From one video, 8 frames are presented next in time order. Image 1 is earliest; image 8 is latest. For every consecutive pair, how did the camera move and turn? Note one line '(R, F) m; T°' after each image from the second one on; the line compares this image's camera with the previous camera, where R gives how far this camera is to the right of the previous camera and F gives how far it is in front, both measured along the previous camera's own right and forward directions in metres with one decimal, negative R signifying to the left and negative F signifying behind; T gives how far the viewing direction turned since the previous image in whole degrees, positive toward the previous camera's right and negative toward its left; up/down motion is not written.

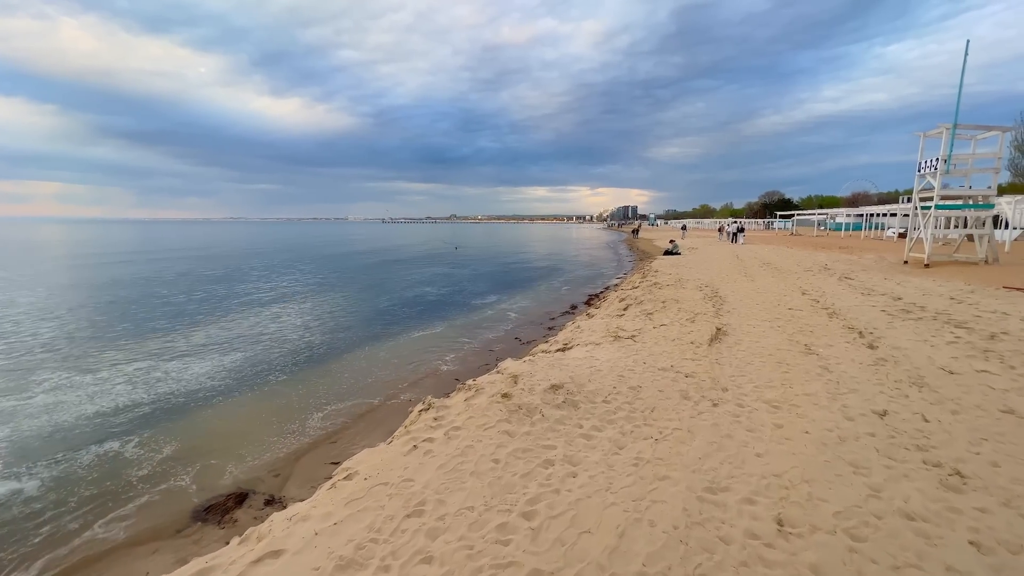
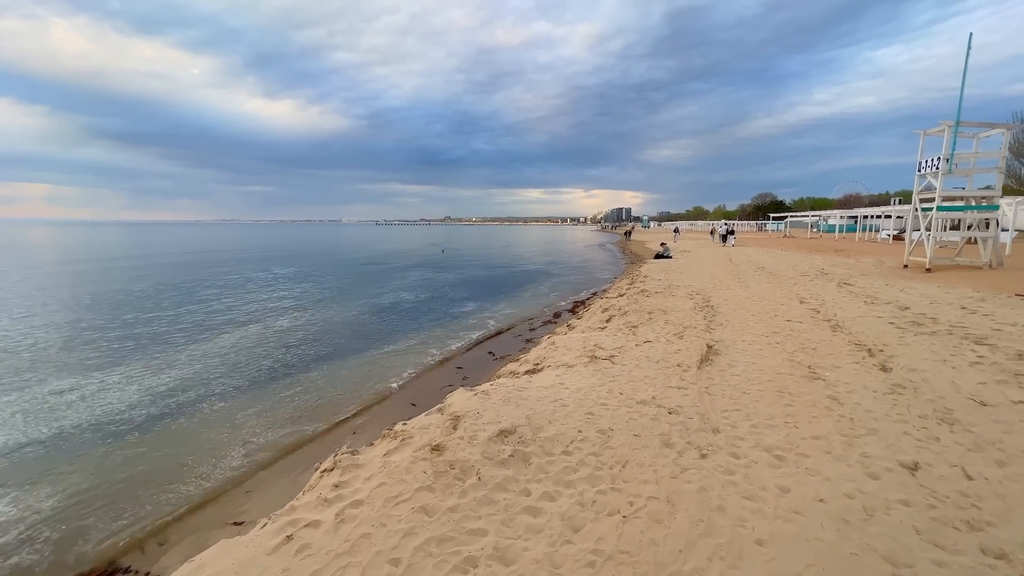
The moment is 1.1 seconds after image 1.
(+0.7, +1.3) m; +1°
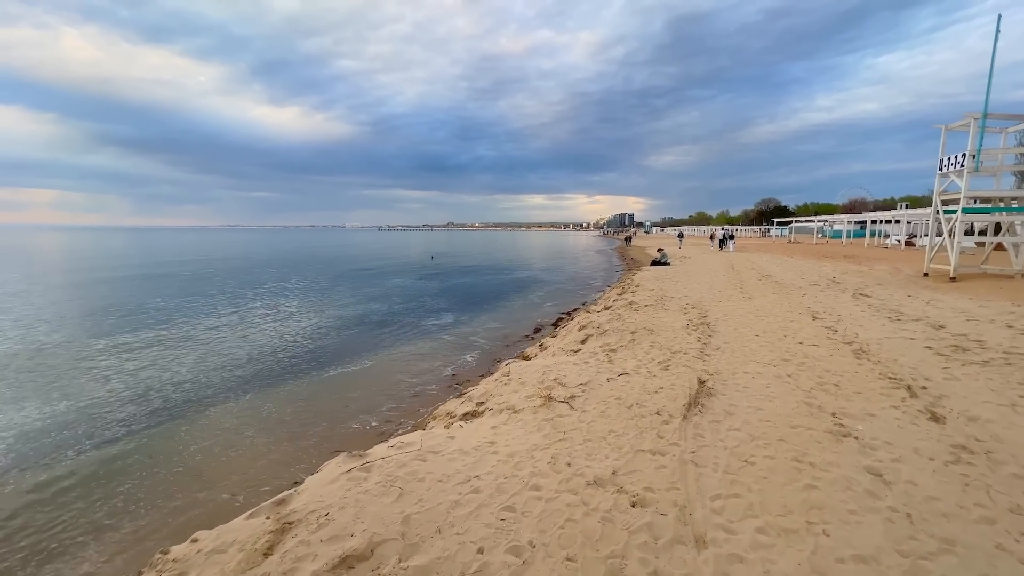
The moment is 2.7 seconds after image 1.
(+1.1, +1.9) m; 0°
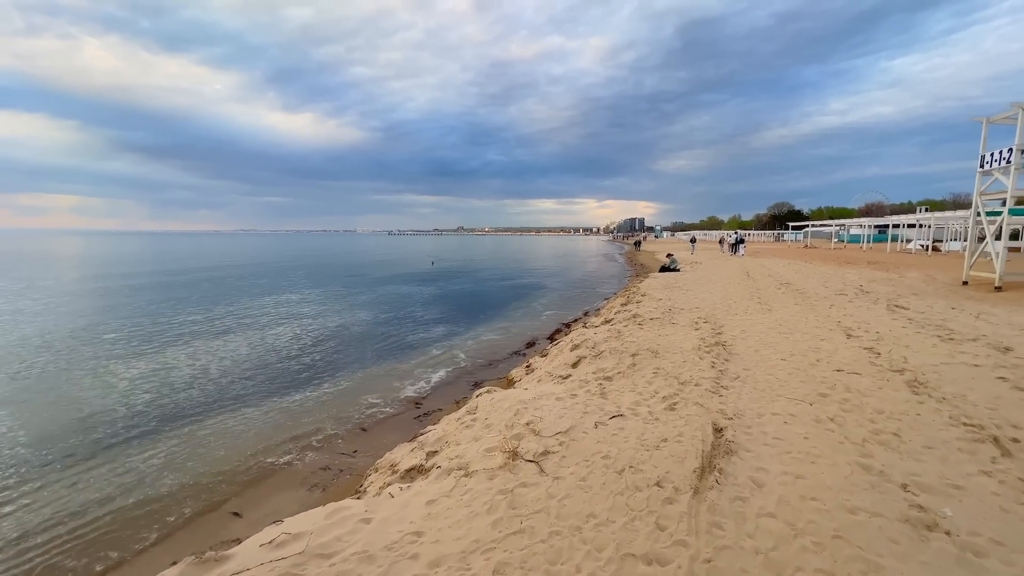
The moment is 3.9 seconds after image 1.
(+0.6, +1.5) m; -1°
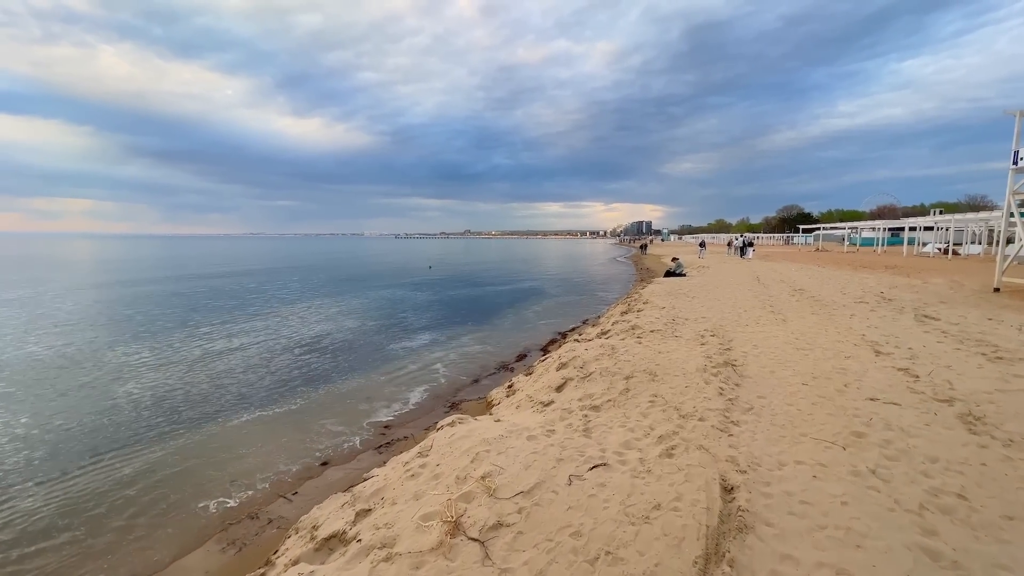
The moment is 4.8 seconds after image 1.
(+0.6, +1.2) m; -1°
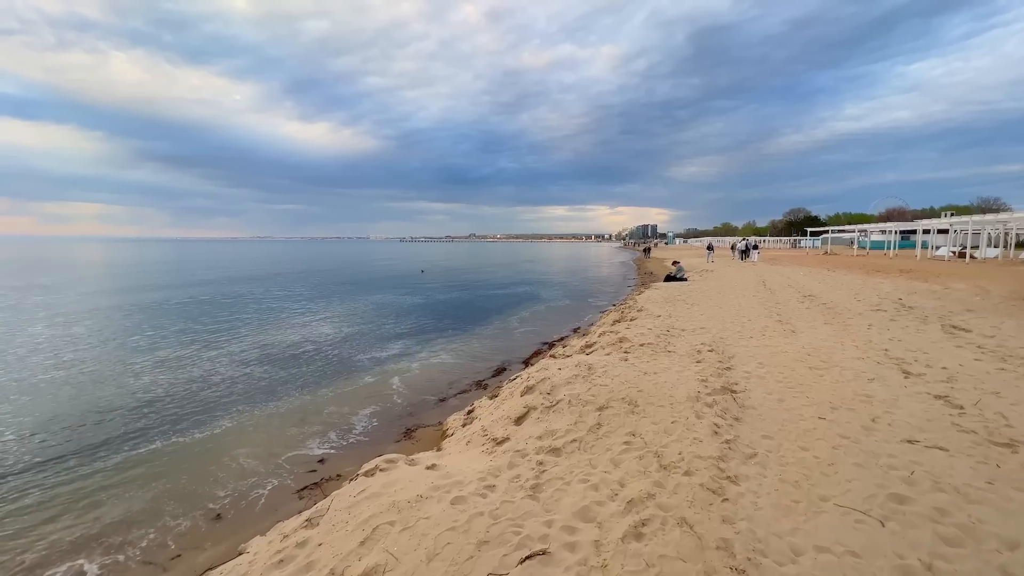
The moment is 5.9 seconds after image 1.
(+0.8, +1.3) m; -1°
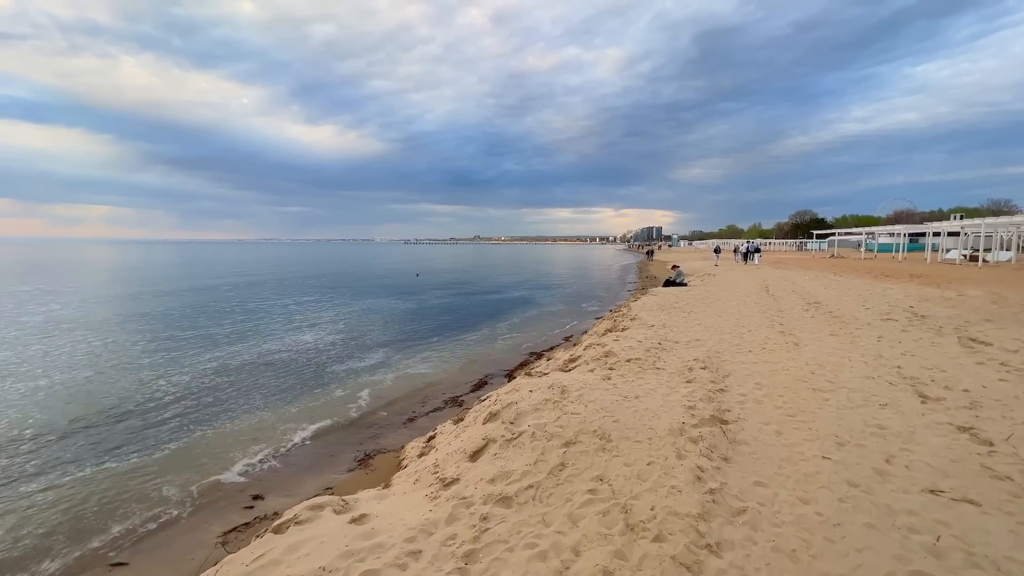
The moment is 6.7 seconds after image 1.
(+0.6, +0.8) m; -1°
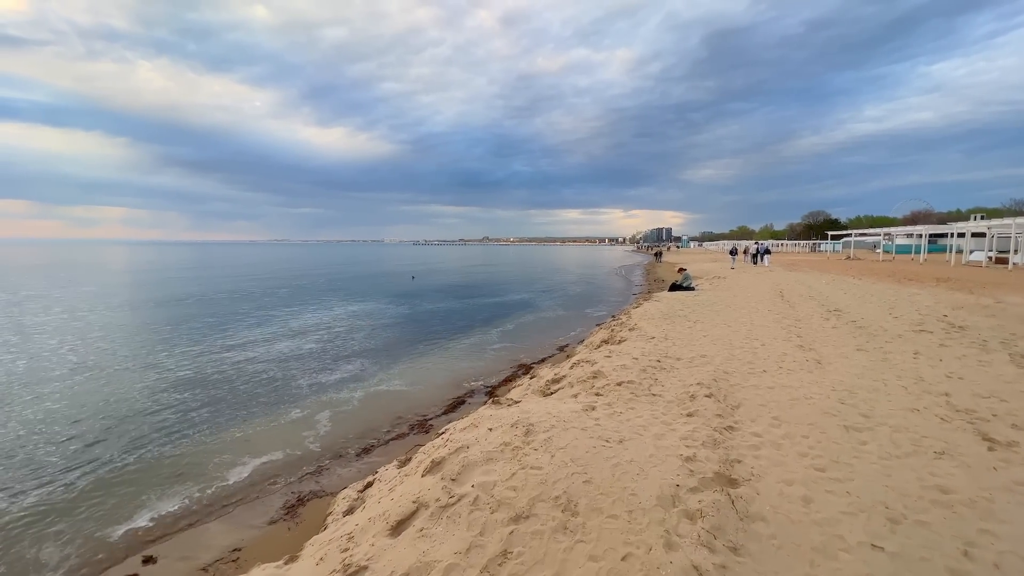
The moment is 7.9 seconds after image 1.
(+0.7, +1.3) m; -1°
